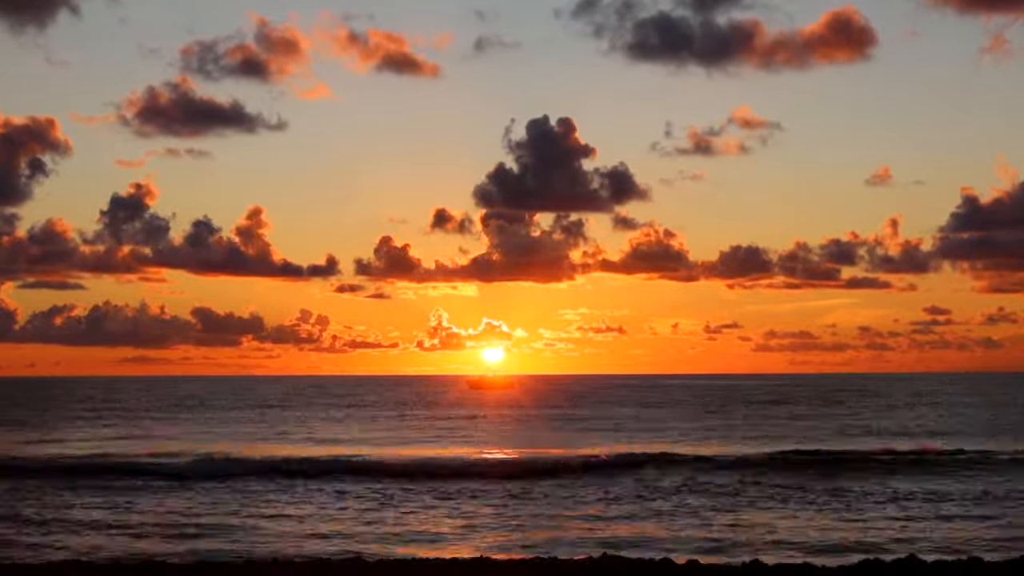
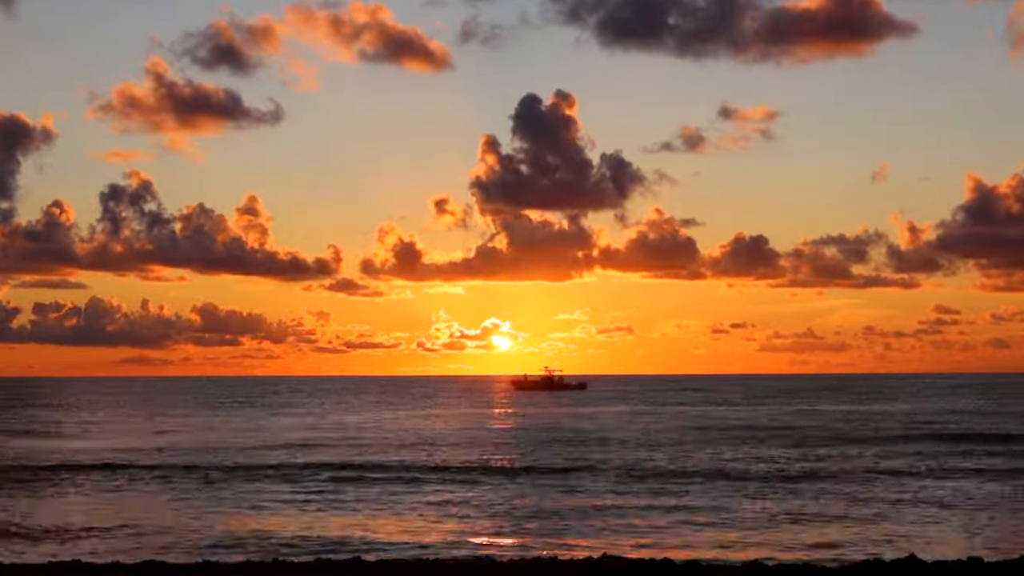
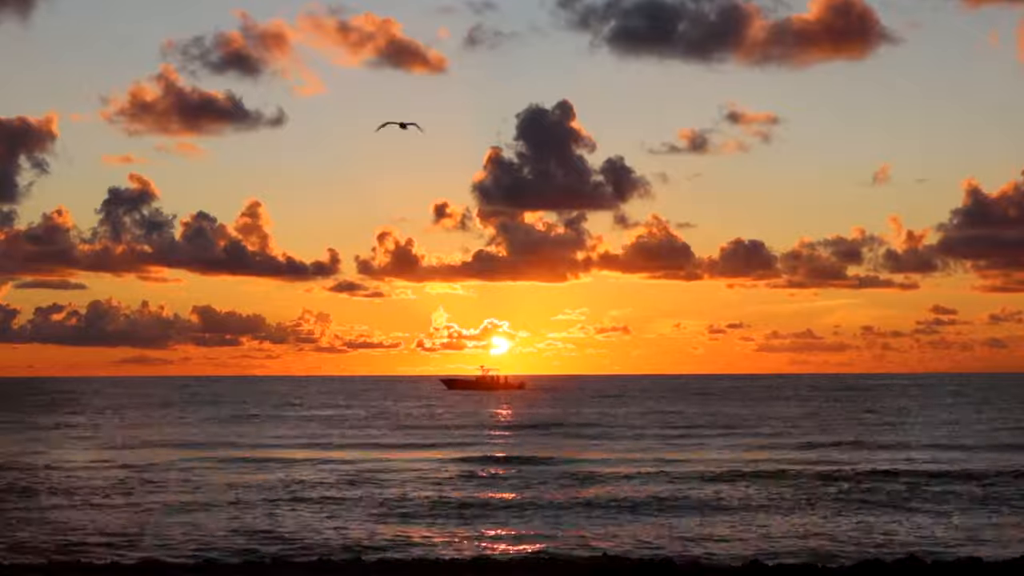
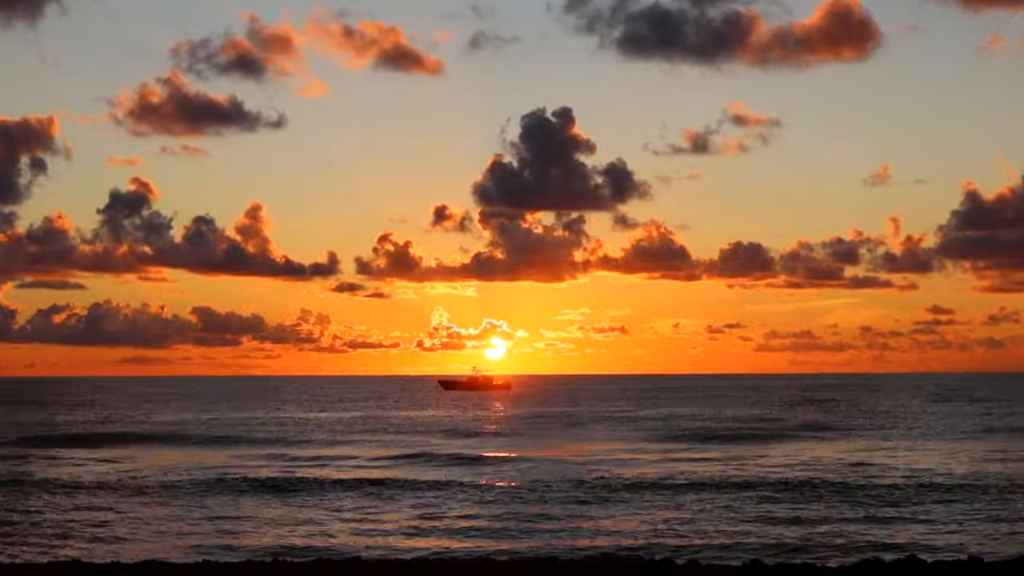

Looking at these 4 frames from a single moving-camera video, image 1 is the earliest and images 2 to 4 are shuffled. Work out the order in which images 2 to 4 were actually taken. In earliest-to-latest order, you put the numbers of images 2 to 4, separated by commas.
4, 3, 2
